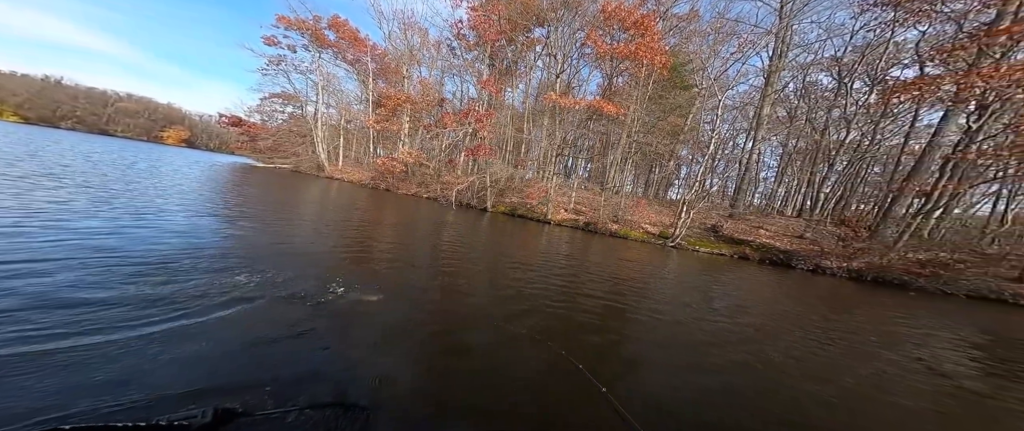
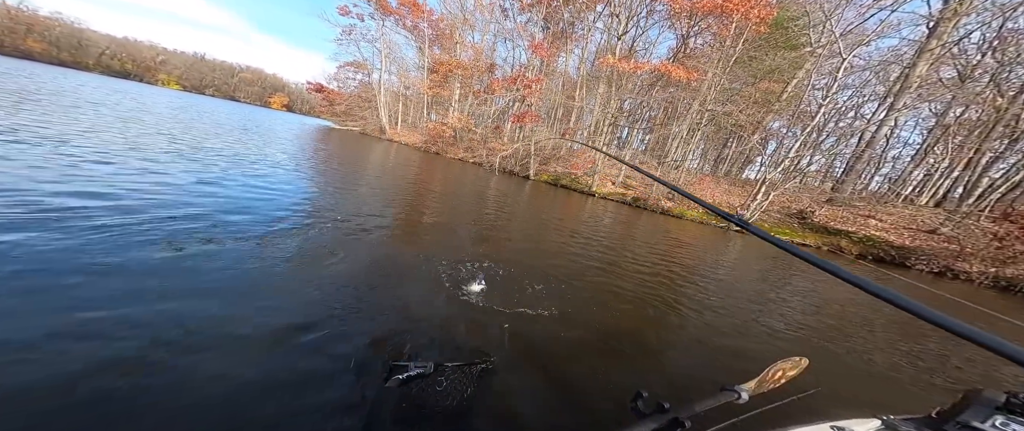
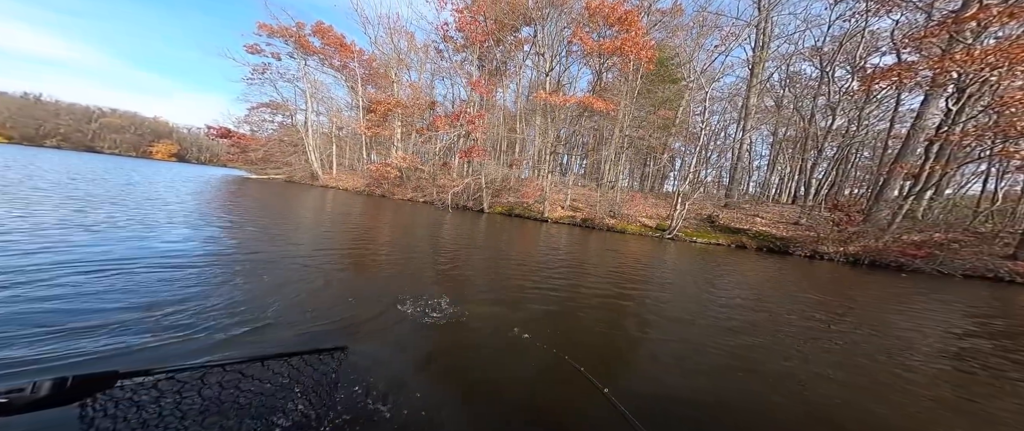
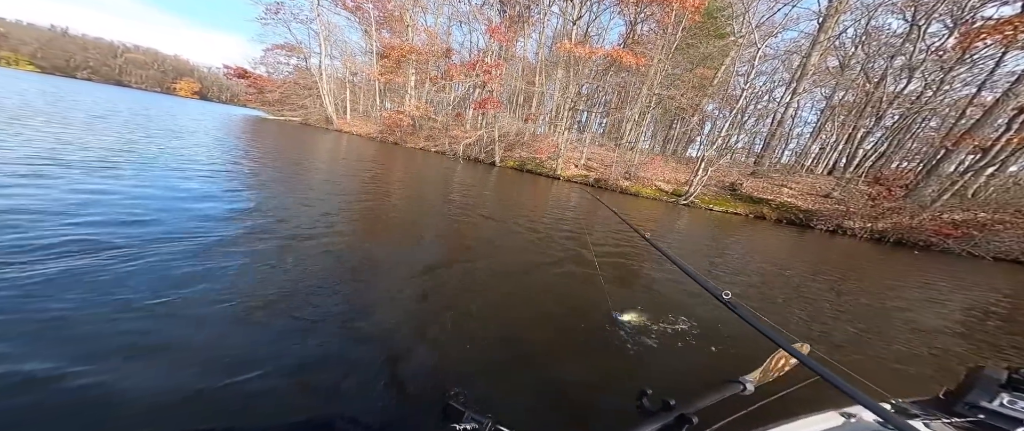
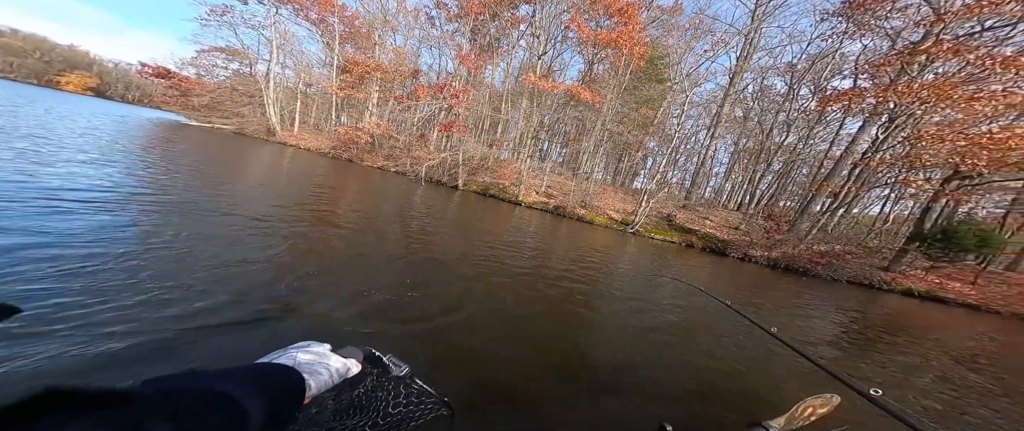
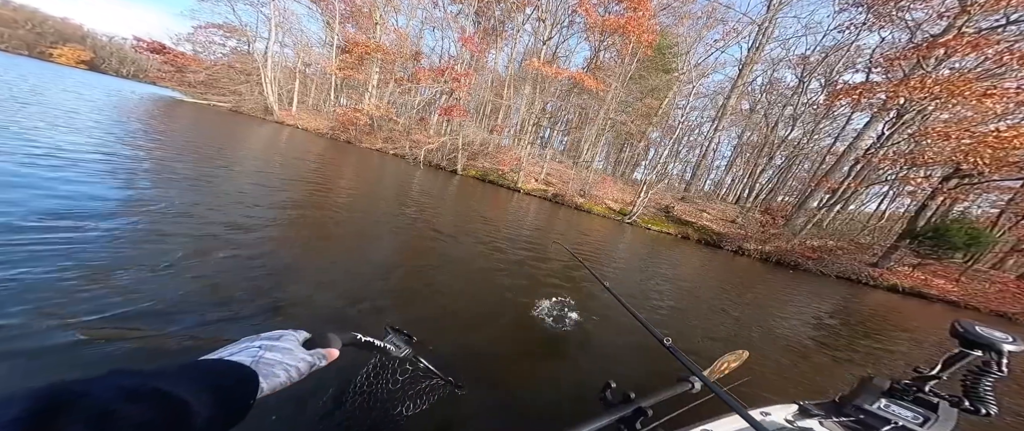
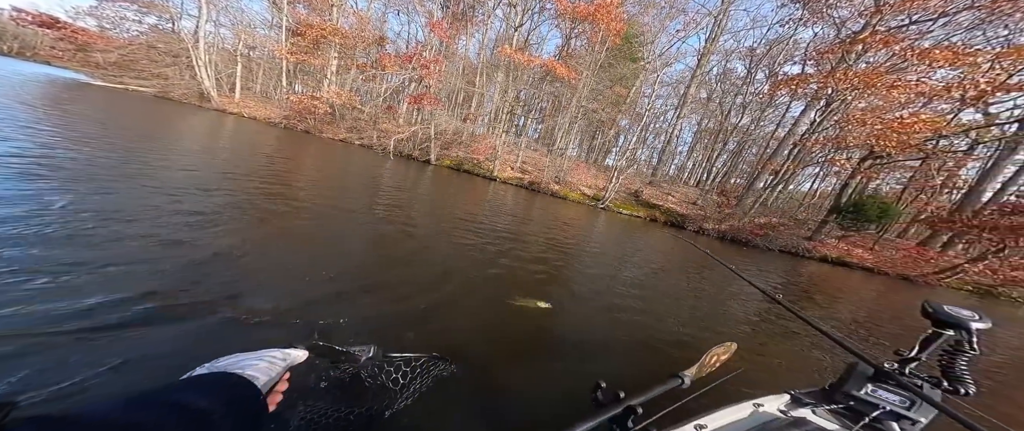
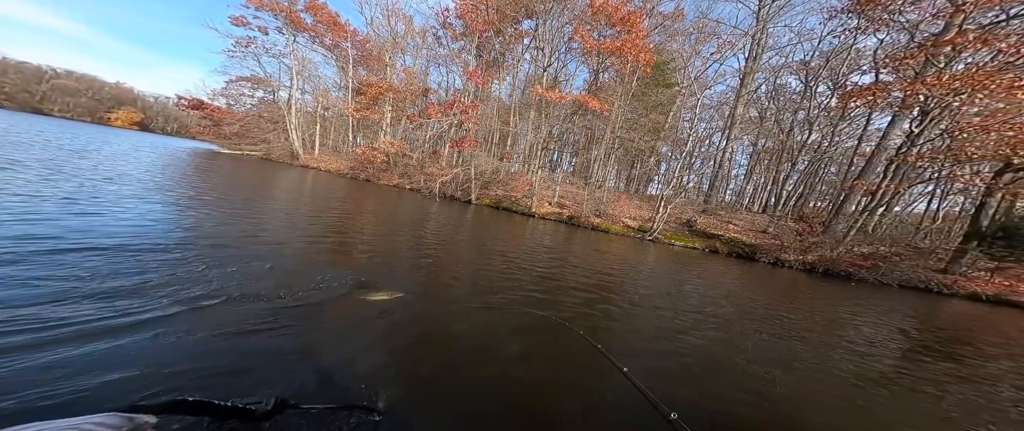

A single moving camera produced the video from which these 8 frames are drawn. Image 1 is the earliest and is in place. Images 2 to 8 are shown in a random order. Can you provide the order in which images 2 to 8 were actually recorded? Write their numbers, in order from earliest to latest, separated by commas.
8, 3, 5, 7, 6, 4, 2
